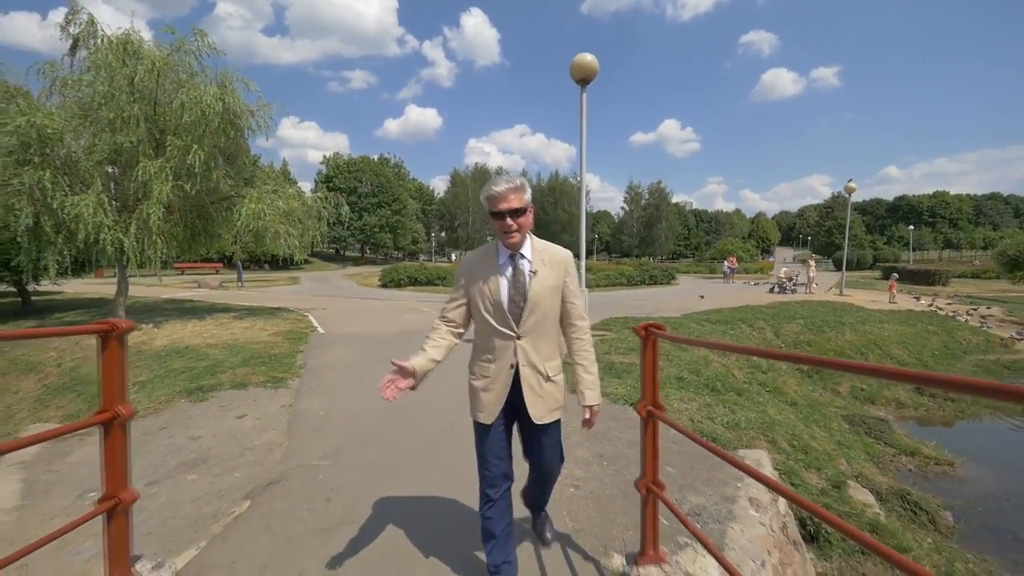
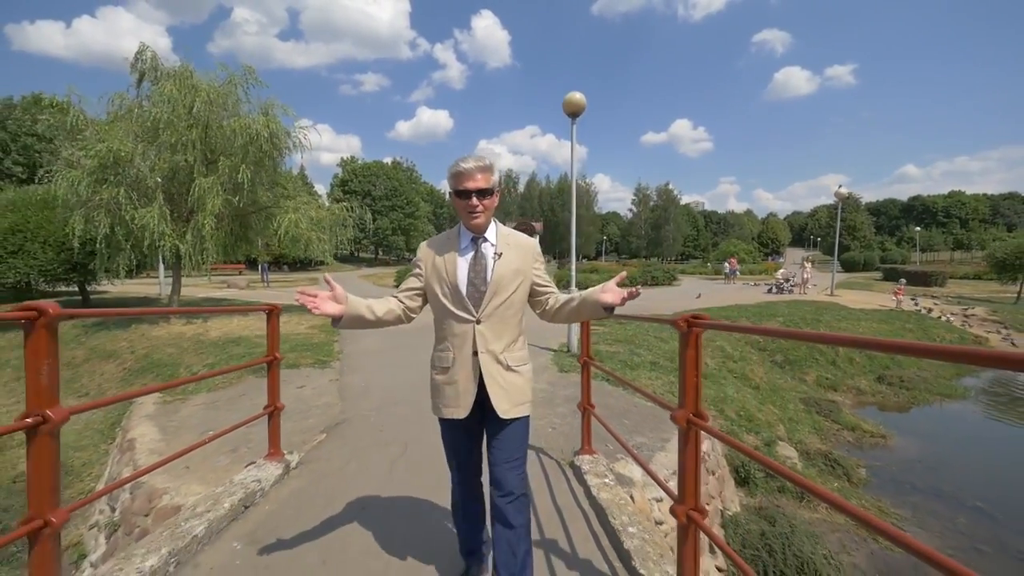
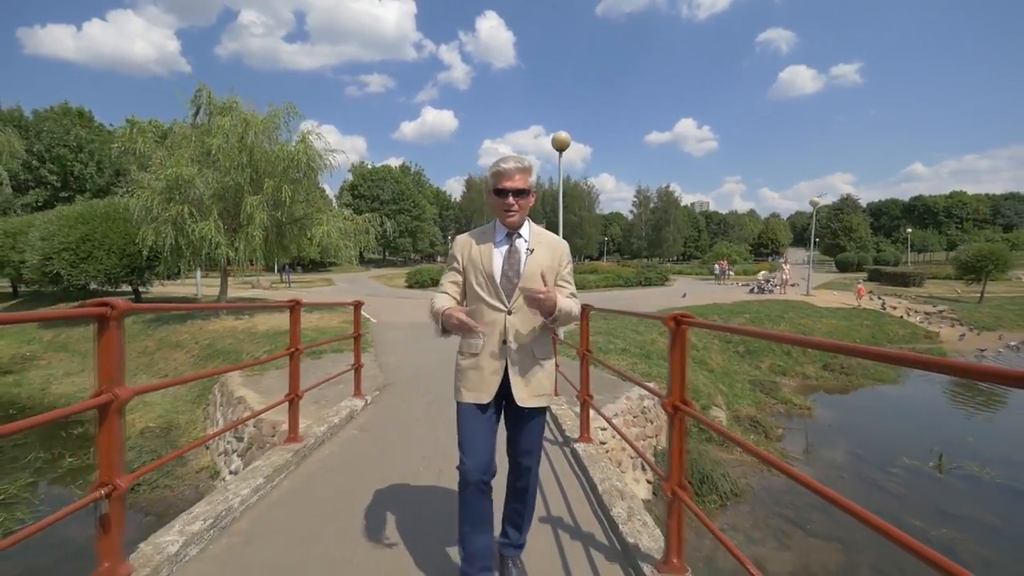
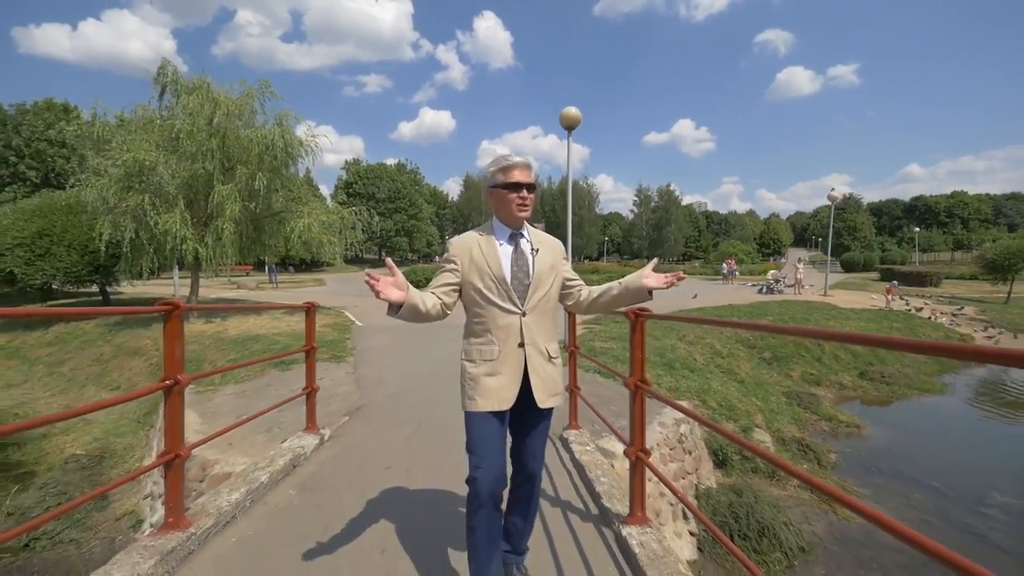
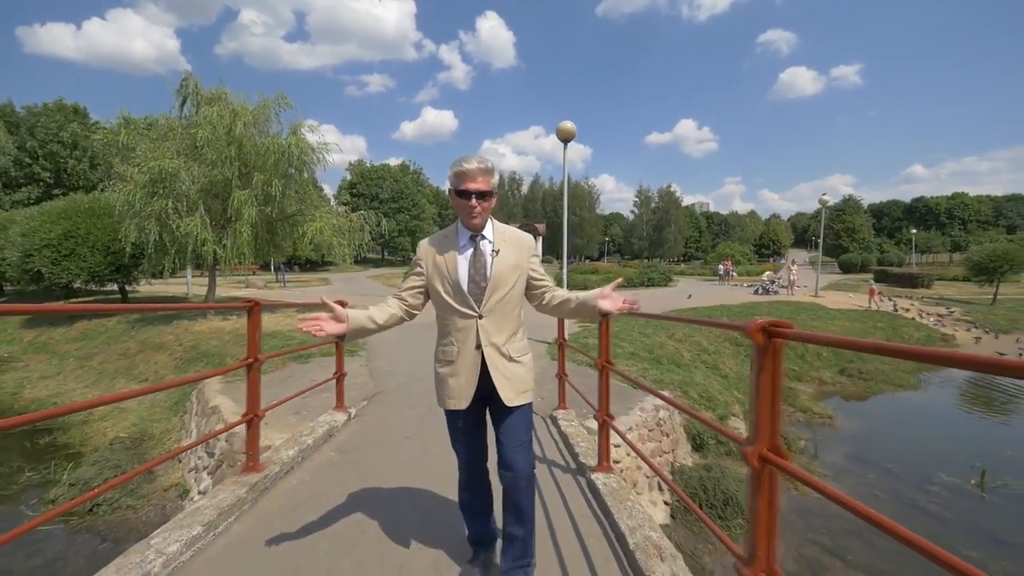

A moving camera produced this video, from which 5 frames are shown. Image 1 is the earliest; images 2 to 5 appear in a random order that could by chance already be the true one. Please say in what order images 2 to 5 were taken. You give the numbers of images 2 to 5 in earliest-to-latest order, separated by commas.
2, 4, 5, 3
